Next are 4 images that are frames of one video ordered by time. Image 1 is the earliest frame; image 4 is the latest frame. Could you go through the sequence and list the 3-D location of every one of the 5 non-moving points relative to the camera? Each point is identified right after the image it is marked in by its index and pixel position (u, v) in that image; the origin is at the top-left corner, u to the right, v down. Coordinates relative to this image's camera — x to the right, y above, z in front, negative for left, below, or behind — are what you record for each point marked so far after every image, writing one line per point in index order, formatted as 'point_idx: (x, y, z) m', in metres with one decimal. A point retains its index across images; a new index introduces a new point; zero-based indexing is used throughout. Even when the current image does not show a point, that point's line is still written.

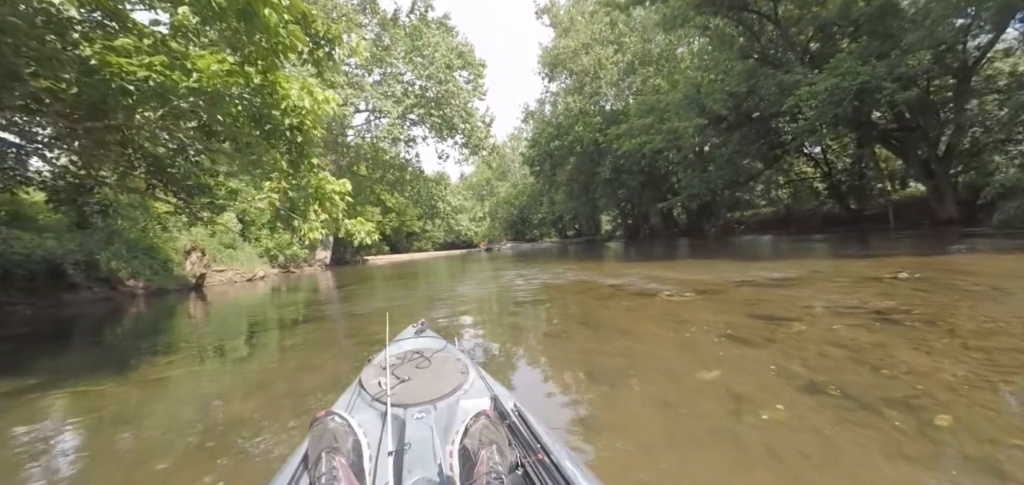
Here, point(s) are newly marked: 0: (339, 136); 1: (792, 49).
0: (-8.2, +5.1, +20.3) m
1: (+8.5, +5.8, +12.9) m
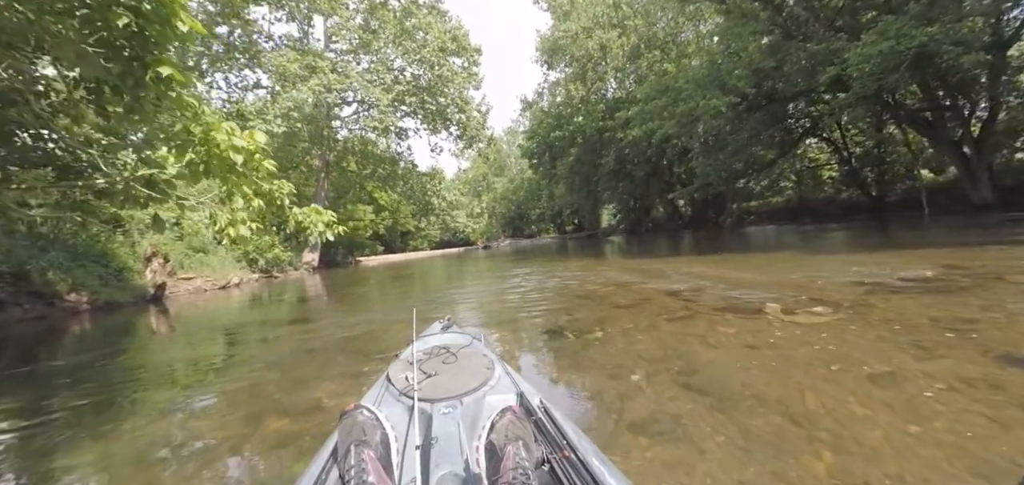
0: (-8.3, +5.1, +18.9) m
1: (+8.5, +6.1, +11.7) m
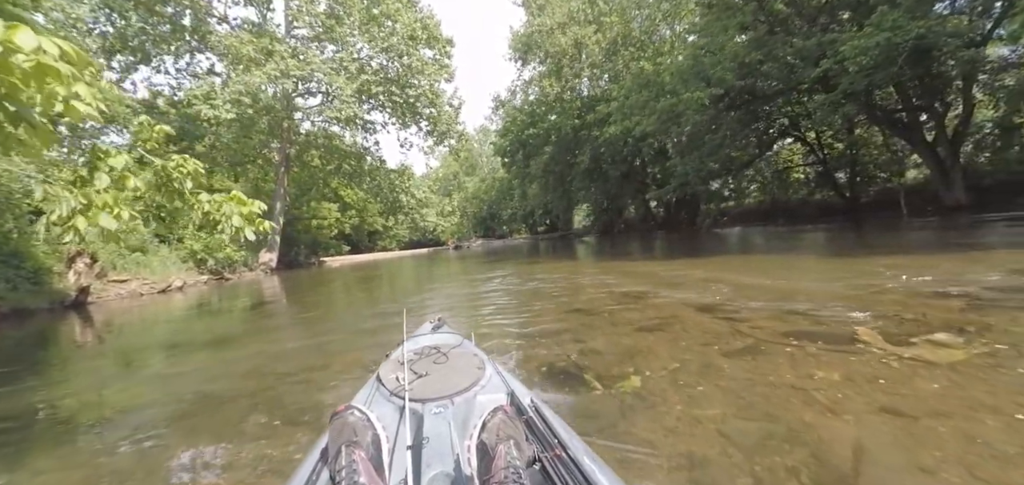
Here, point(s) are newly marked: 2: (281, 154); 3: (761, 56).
0: (-9.4, +5.1, +17.5) m
1: (+7.8, +6.1, +11.4) m
2: (-10.6, +4.1, +19.3) m
3: (+6.6, +4.9, +11.2) m
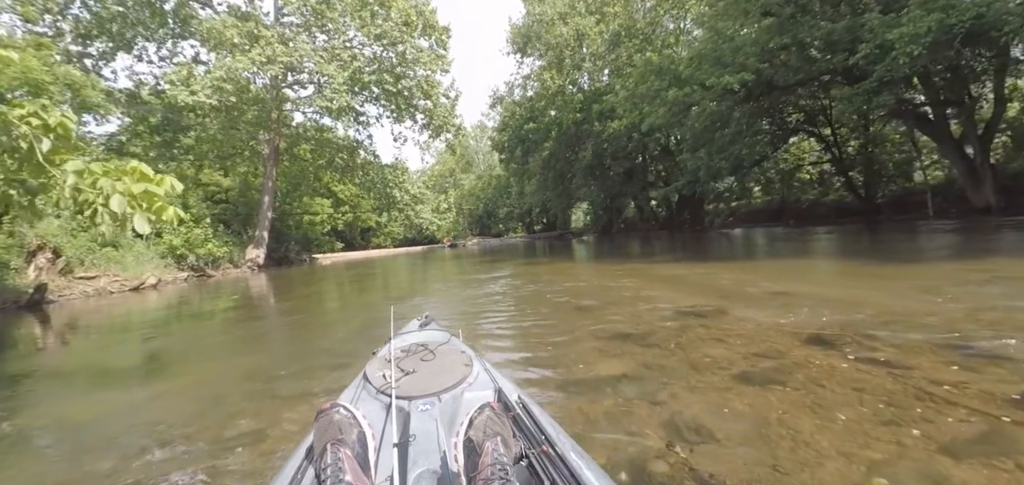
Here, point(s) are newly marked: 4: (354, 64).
0: (-9.4, +5.3, +16.6) m
1: (+7.9, +6.0, +10.7) m
2: (-10.7, +4.2, +18.4) m
3: (+6.6, +4.9, +10.5) m
4: (-6.2, +7.1, +16.6) m
